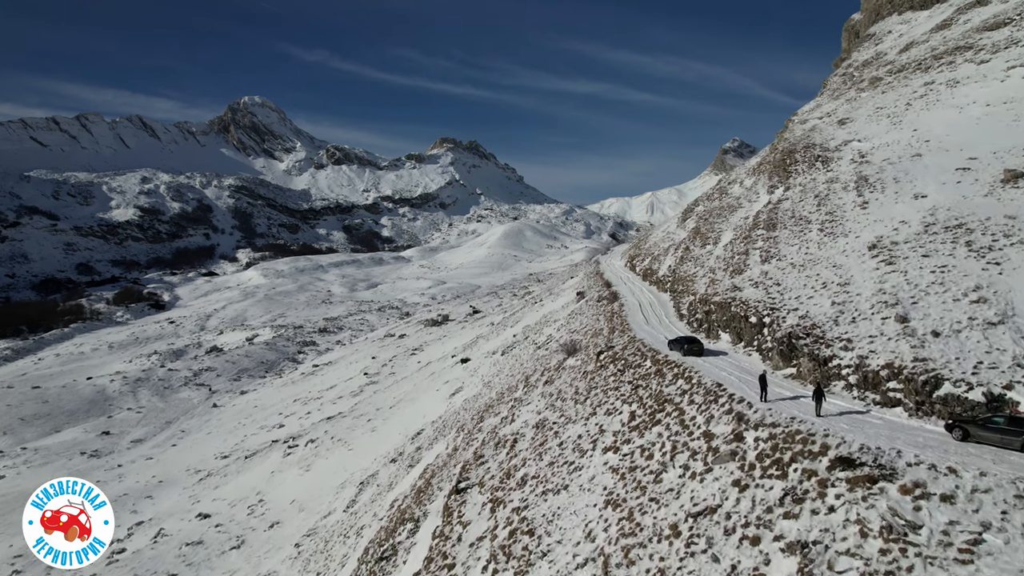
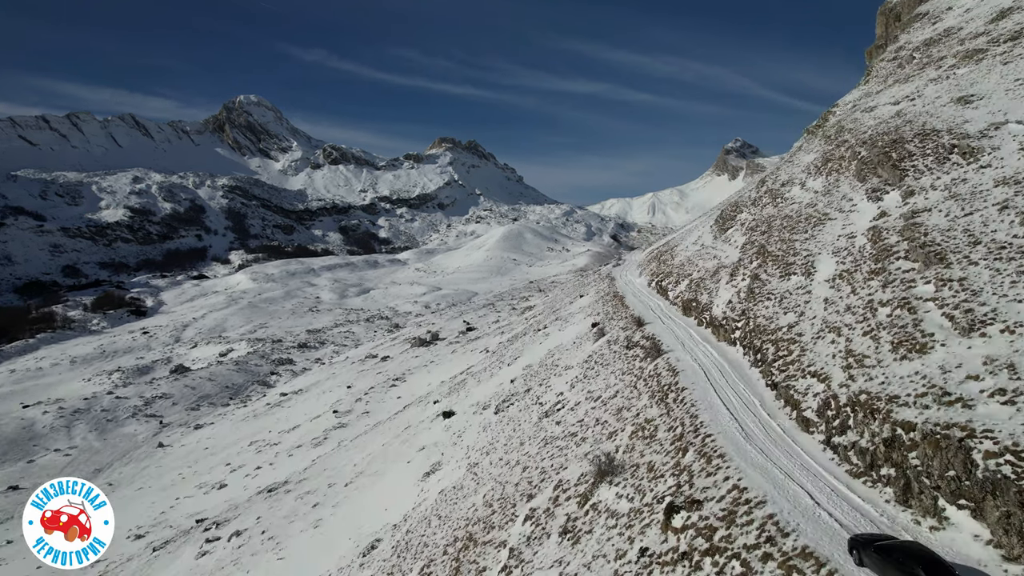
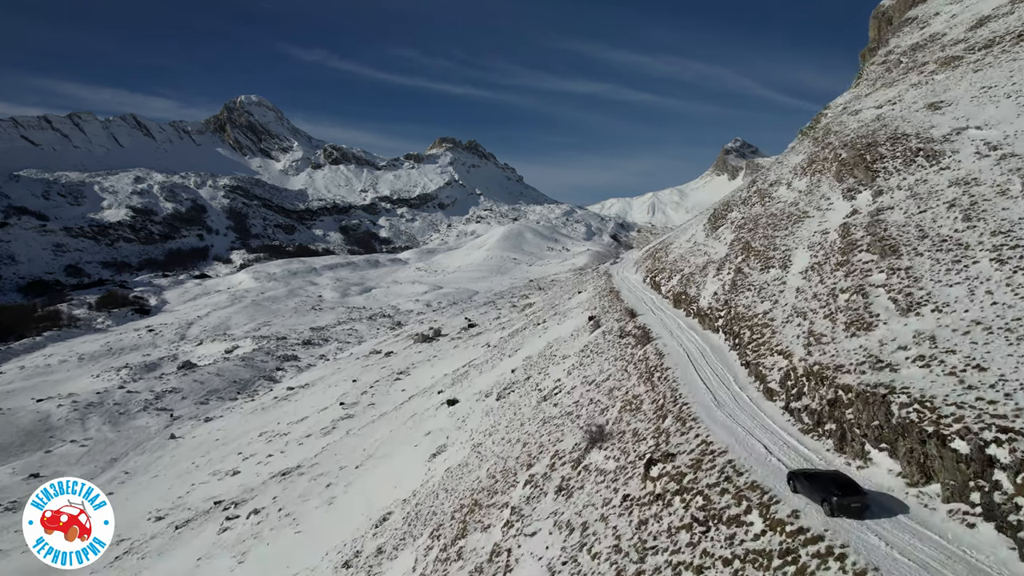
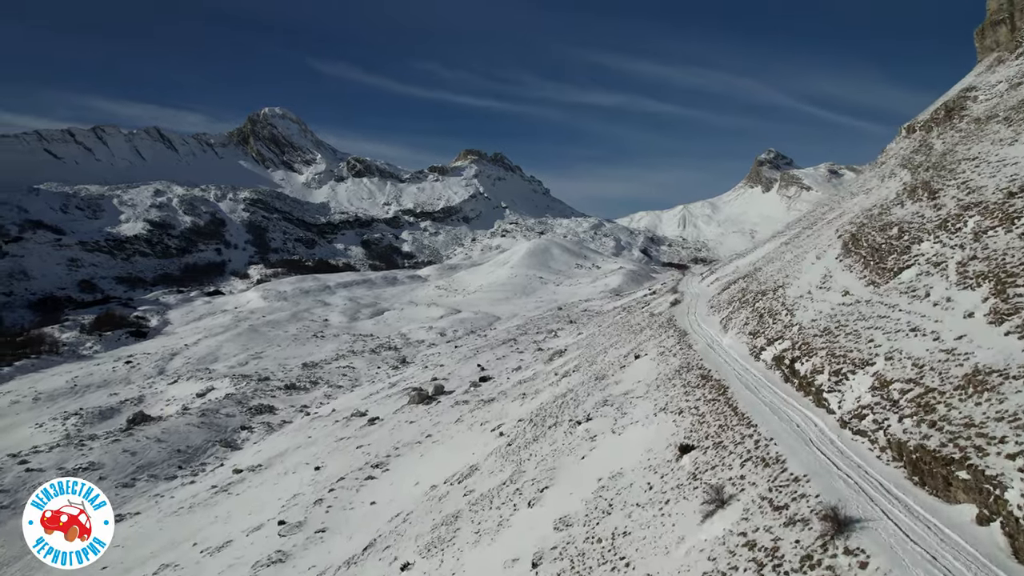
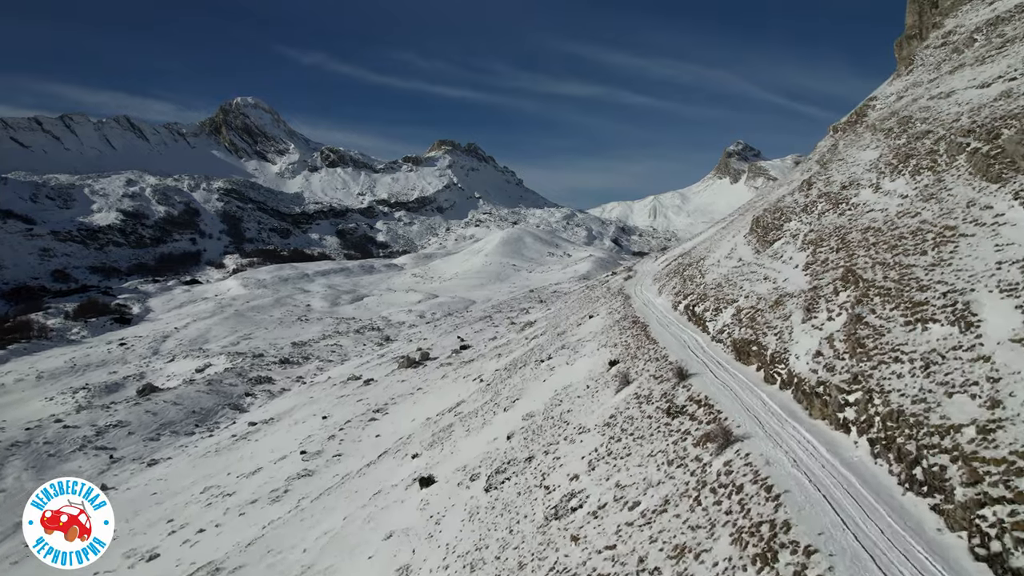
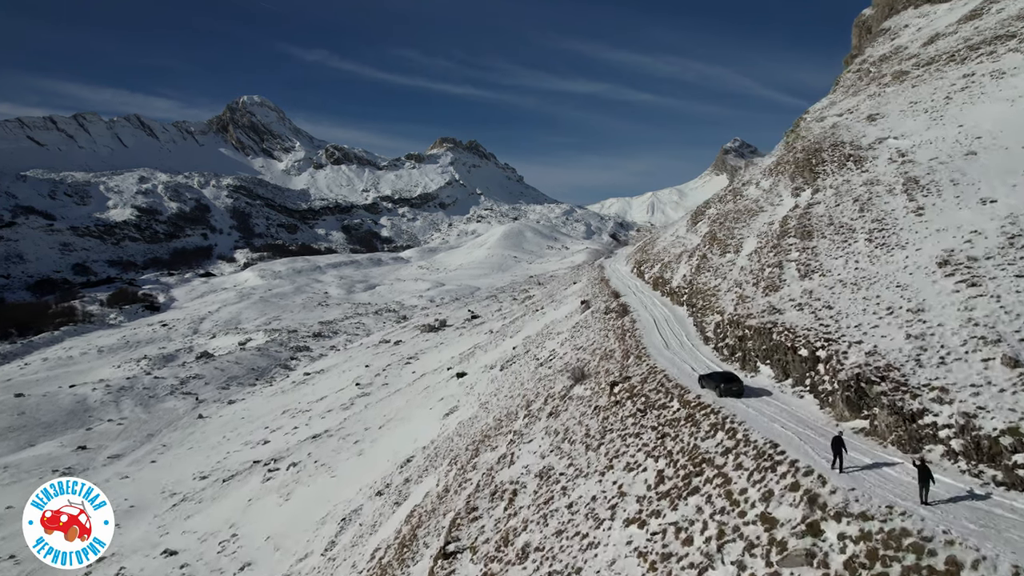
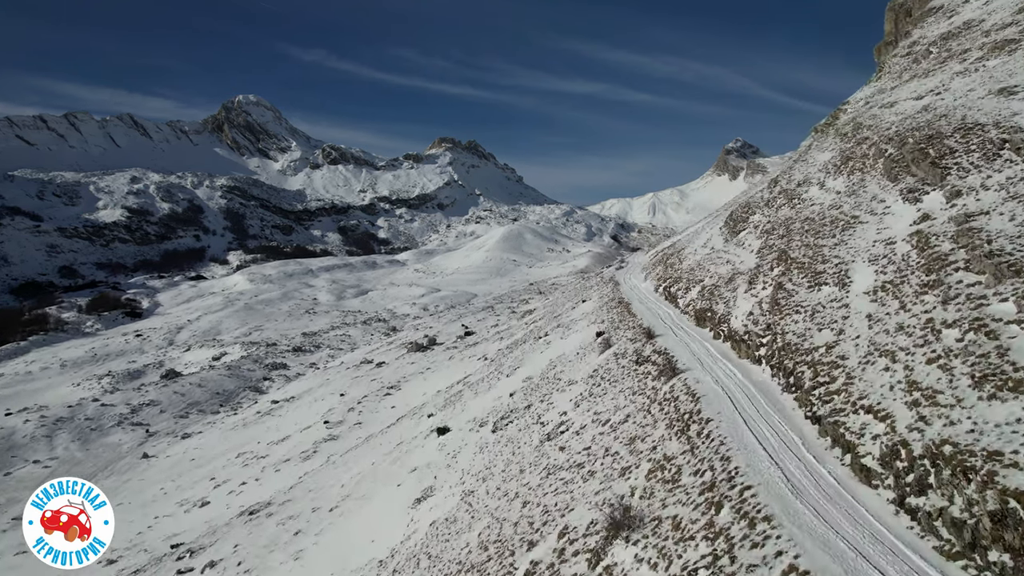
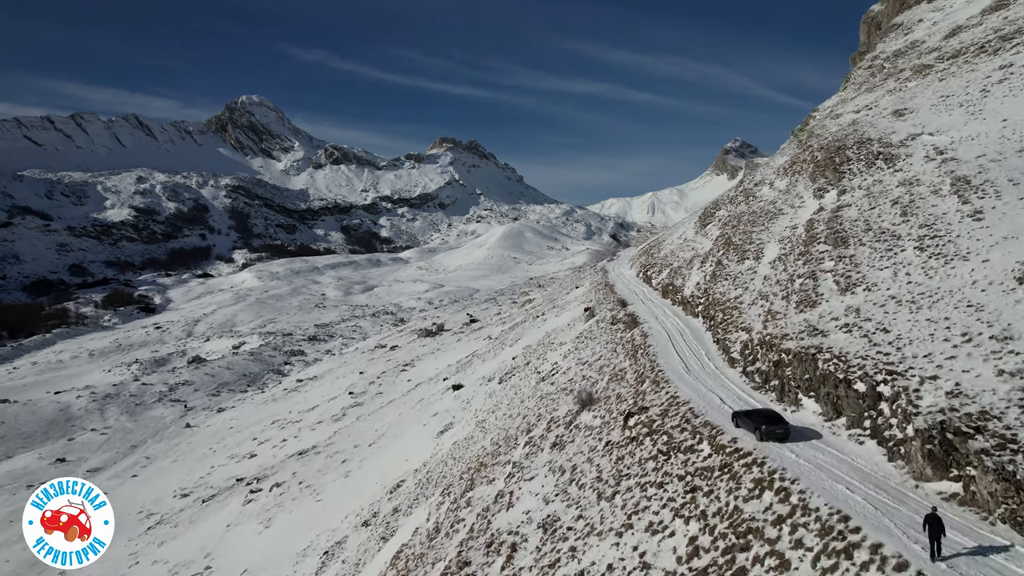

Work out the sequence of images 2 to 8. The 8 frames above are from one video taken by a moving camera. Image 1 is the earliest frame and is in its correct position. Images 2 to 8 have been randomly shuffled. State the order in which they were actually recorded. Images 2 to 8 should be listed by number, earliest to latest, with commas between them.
6, 8, 3, 2, 7, 5, 4
